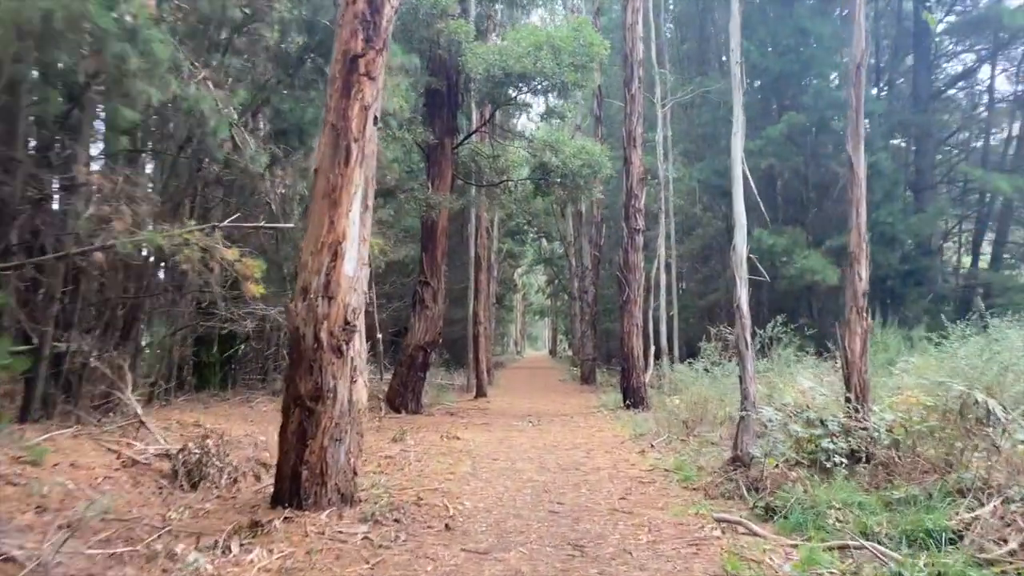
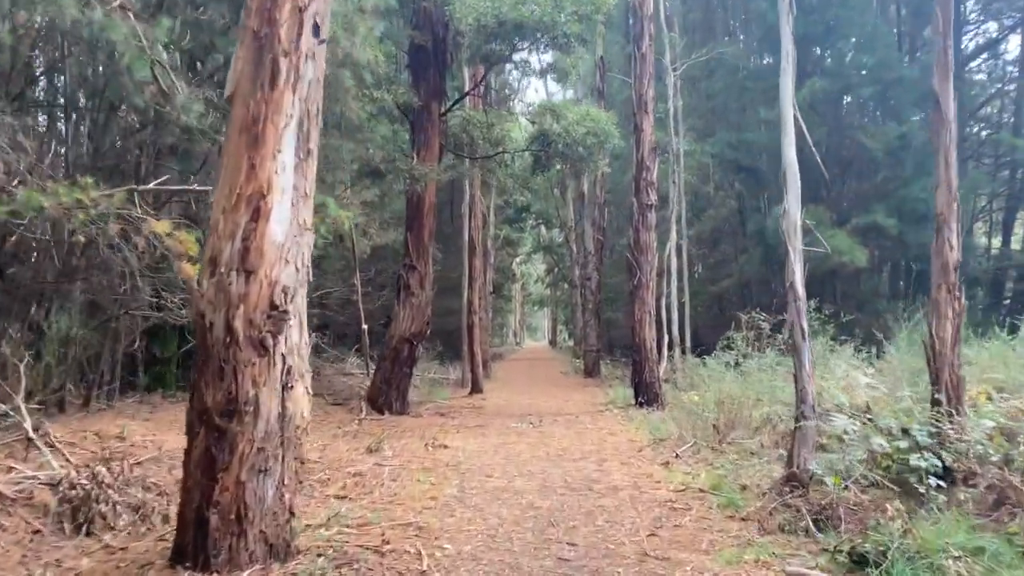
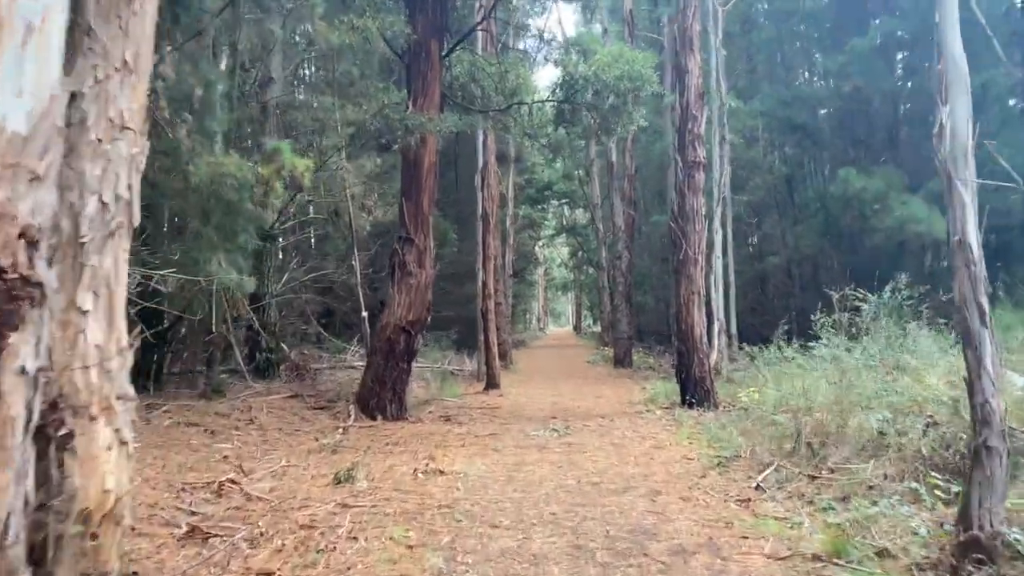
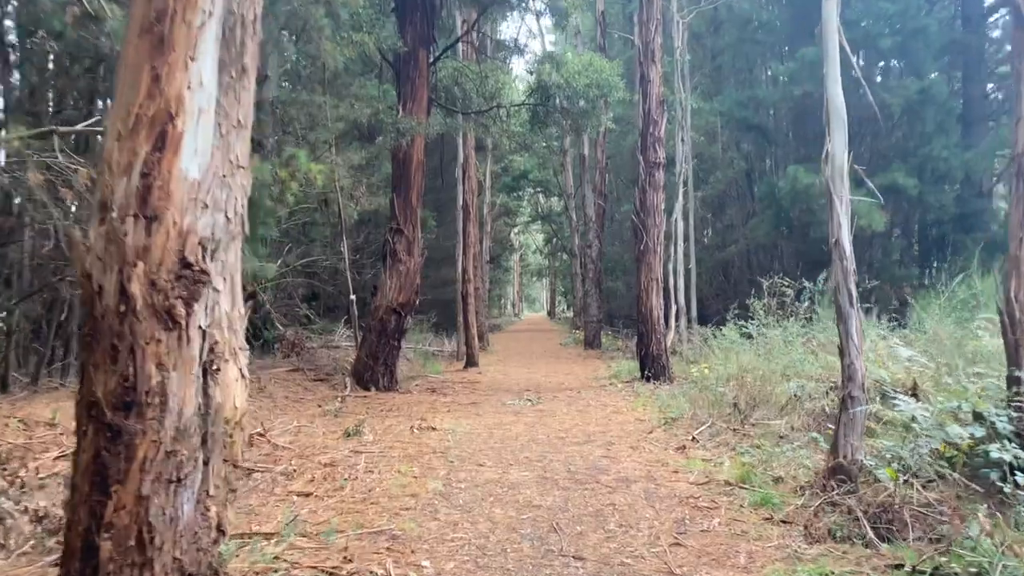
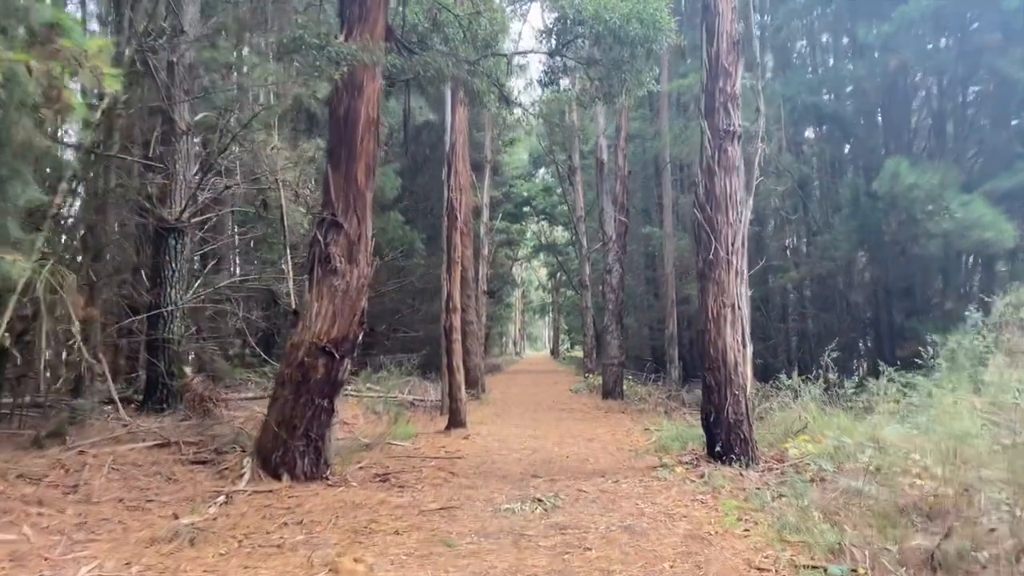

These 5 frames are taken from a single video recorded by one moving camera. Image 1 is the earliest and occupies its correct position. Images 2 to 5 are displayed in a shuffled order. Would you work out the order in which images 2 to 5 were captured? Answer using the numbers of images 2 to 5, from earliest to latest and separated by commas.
2, 4, 3, 5
